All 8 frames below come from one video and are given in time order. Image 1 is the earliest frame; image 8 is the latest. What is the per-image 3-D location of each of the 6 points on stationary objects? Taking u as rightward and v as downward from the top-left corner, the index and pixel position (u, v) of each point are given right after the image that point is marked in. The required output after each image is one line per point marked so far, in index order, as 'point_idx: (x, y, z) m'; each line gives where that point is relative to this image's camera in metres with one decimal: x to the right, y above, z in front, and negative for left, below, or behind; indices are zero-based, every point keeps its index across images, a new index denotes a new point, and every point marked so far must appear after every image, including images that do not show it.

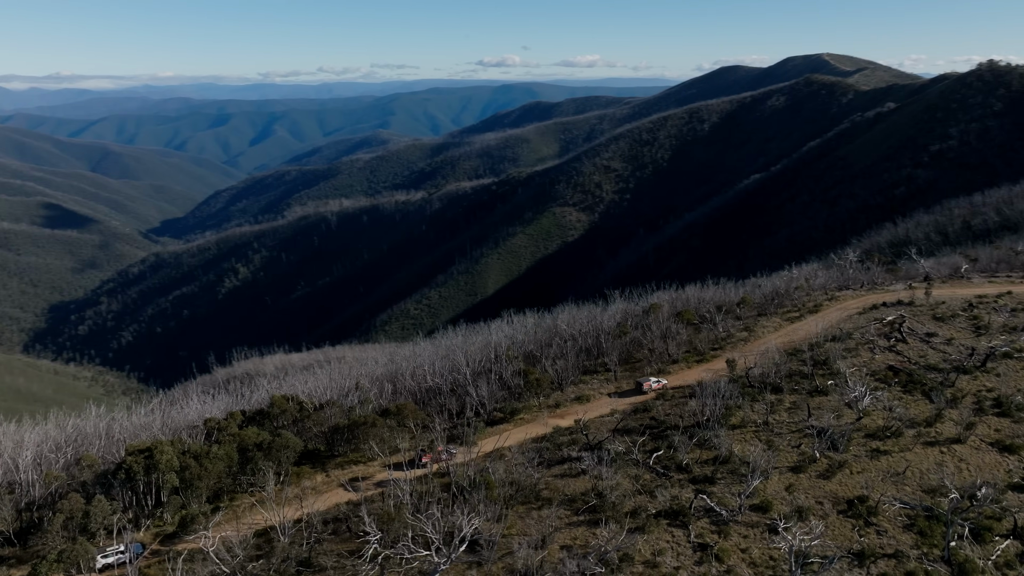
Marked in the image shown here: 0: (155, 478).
0: (-8.6, -4.7, +18.7) m
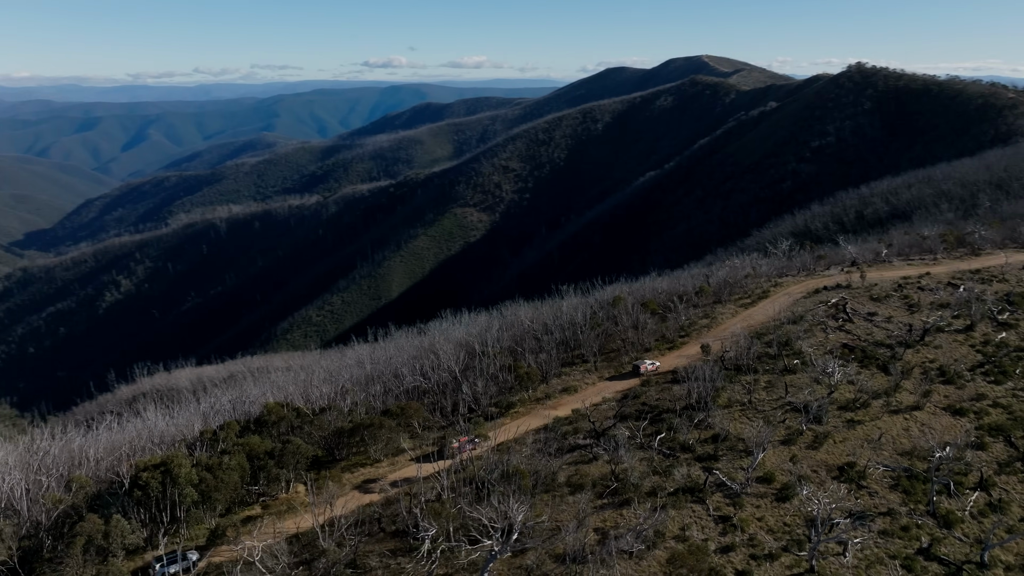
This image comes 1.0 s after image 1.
0: (-7.9, -4.9, +18.0) m
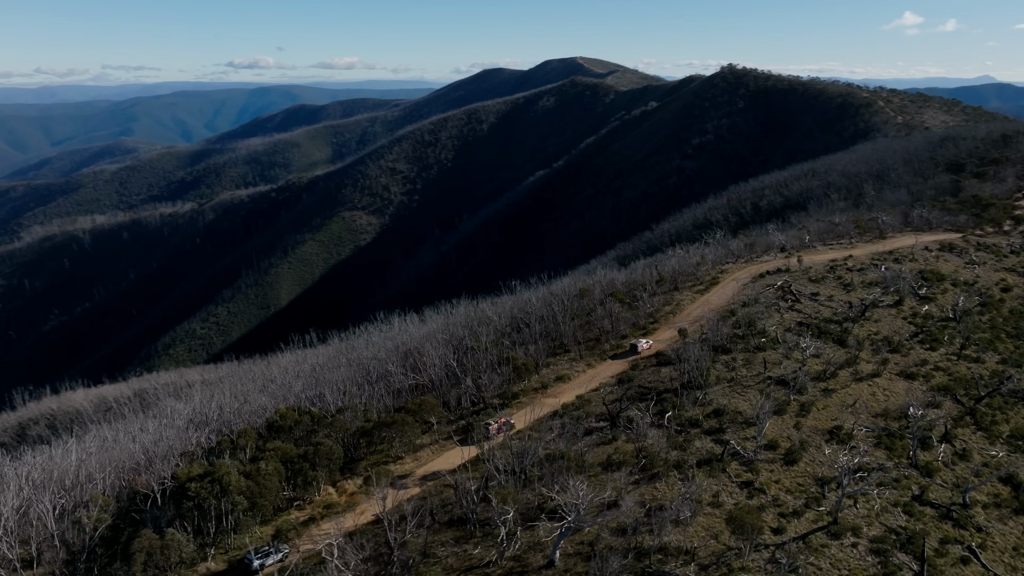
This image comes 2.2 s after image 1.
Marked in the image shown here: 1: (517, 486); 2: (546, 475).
0: (-6.6, -4.9, +17.6) m
1: (+0.2, -5.1, +19.6) m
2: (+1.0, -4.8, +19.8) m
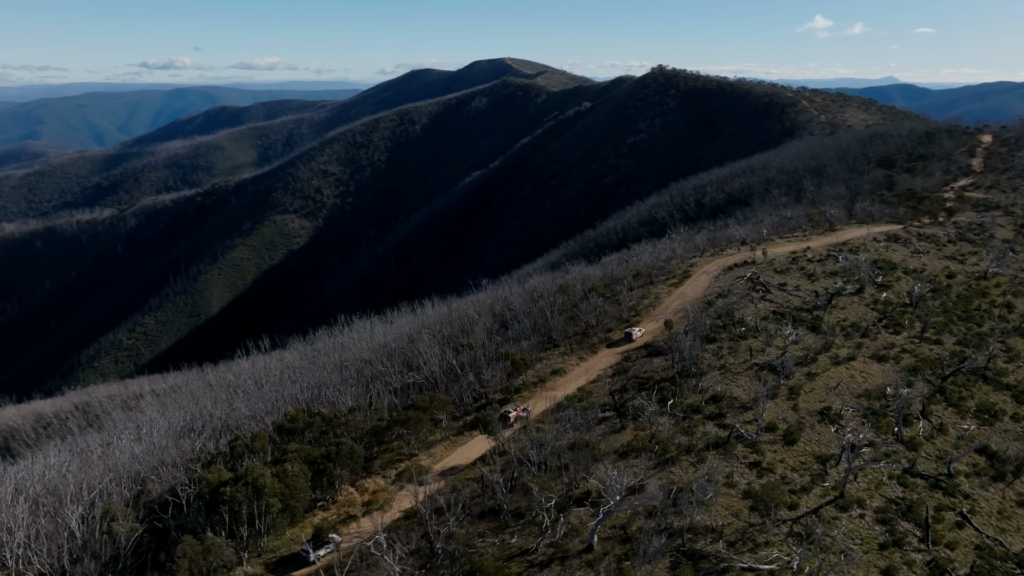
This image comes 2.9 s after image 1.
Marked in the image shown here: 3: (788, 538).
0: (-5.8, -5.0, +17.5) m
1: (+0.9, -5.0, +20.1) m
2: (+1.6, -4.7, +20.3) m
3: (+6.7, -6.1, +18.4) m
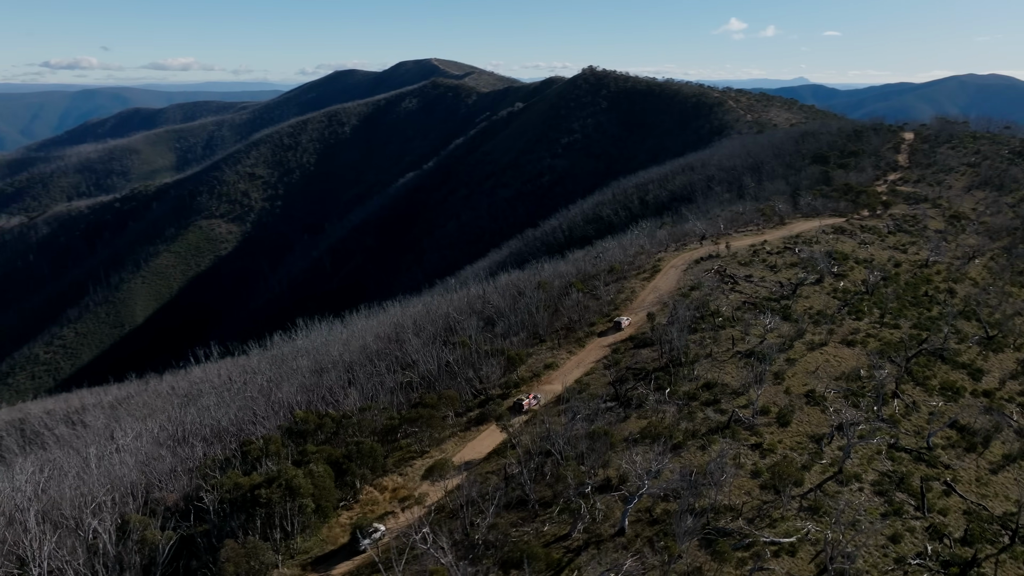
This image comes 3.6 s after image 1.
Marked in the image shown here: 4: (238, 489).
0: (-5.0, -5.0, +17.4) m
1: (+1.4, -4.8, +20.6) m
2: (+2.1, -4.5, +20.9) m
3: (+7.4, -5.7, +19.4) m
4: (-6.4, -4.7, +17.7) m
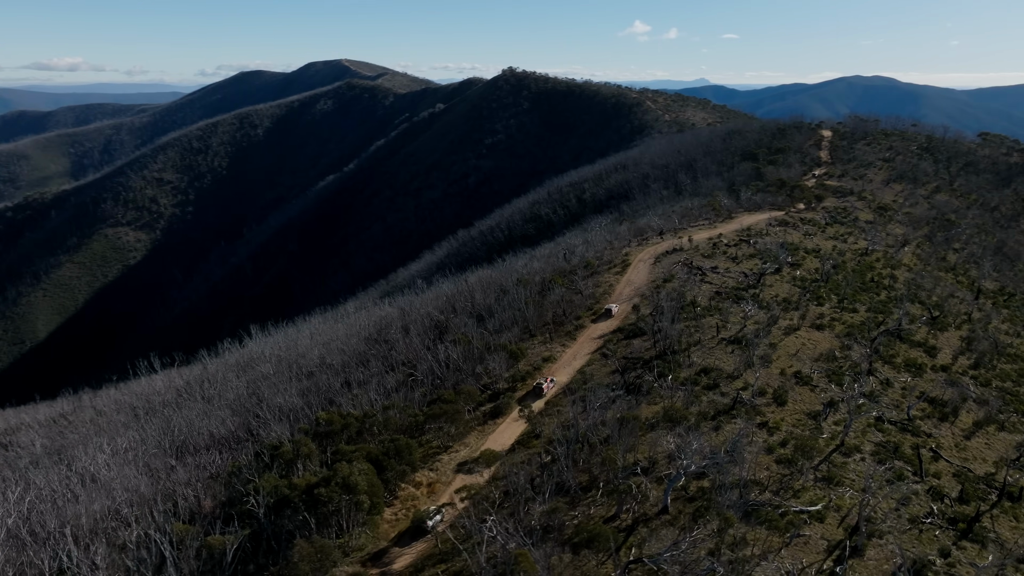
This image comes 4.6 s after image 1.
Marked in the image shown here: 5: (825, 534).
0: (-3.7, -4.9, +17.4) m
1: (+2.3, -4.6, +21.3) m
2: (+3.0, -4.2, +21.7) m
3: (+8.4, -5.3, +20.8) m
4: (-5.2, -4.7, +17.6) m
5: (+7.7, -6.0, +18.5) m
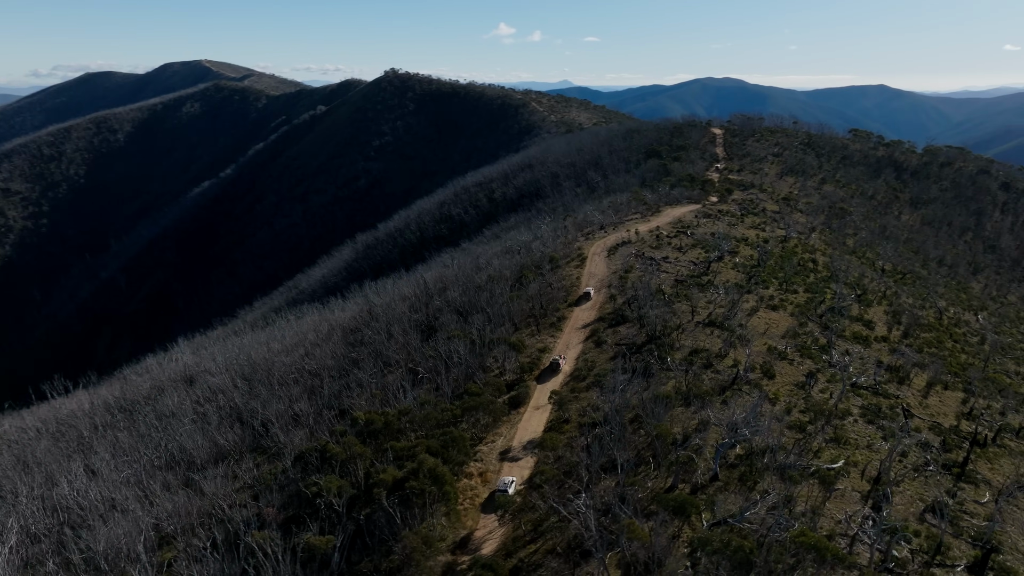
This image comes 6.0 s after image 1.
0: (-1.8, -4.8, +17.7) m
1: (+3.5, -4.2, +22.5) m
2: (+4.1, -3.8, +23.0) m
3: (+9.6, -4.7, +23.0) m
4: (-3.3, -4.6, +17.6) m
5: (+9.3, -5.4, +20.6) m
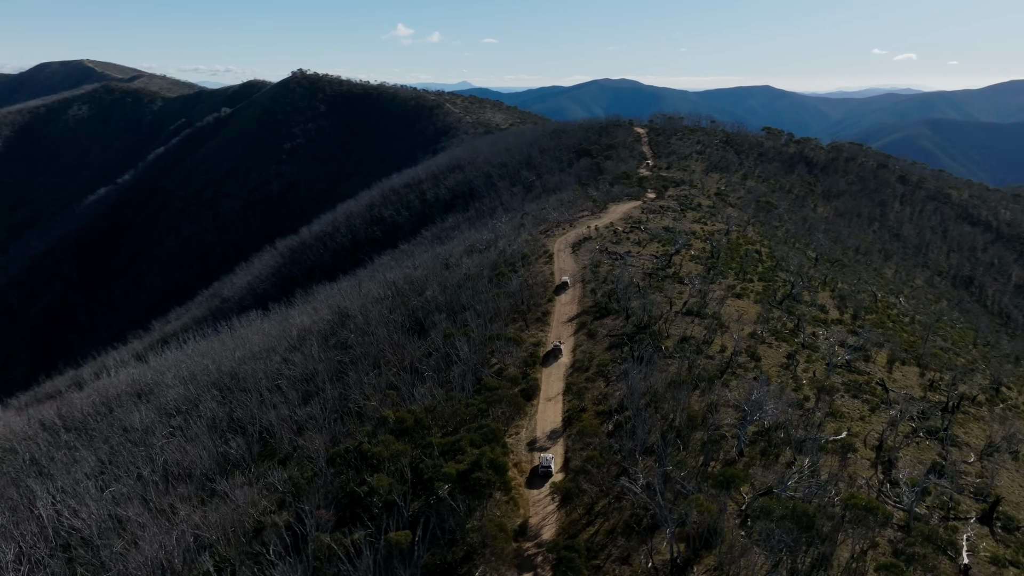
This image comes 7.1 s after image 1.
0: (-0.4, -4.6, +18.1) m
1: (+4.2, -3.9, +23.5) m
2: (+4.8, -3.5, +24.0) m
3: (+10.3, -4.2, +24.7) m
4: (-1.8, -4.5, +17.8) m
5: (+10.3, -4.9, +22.3) m
